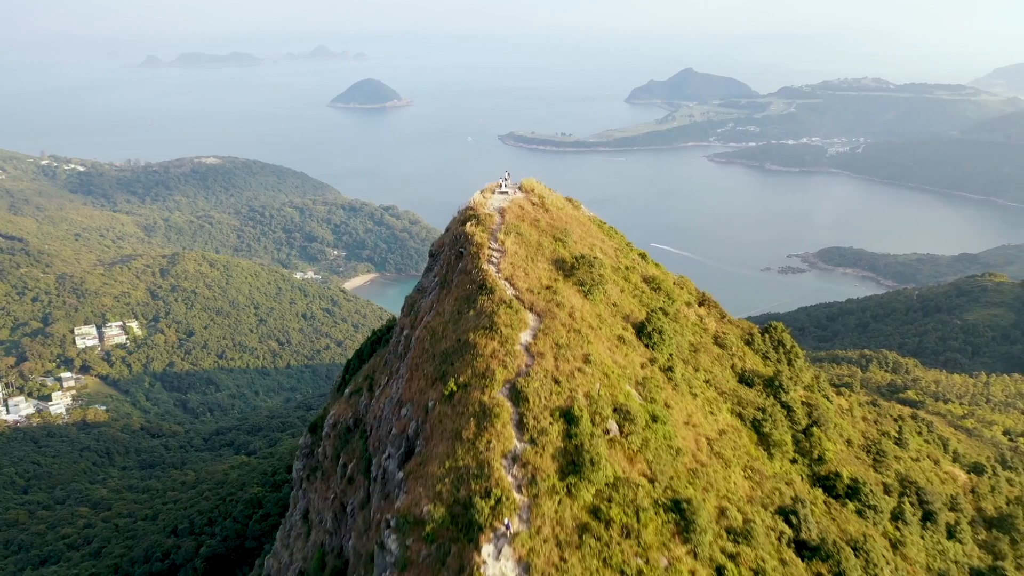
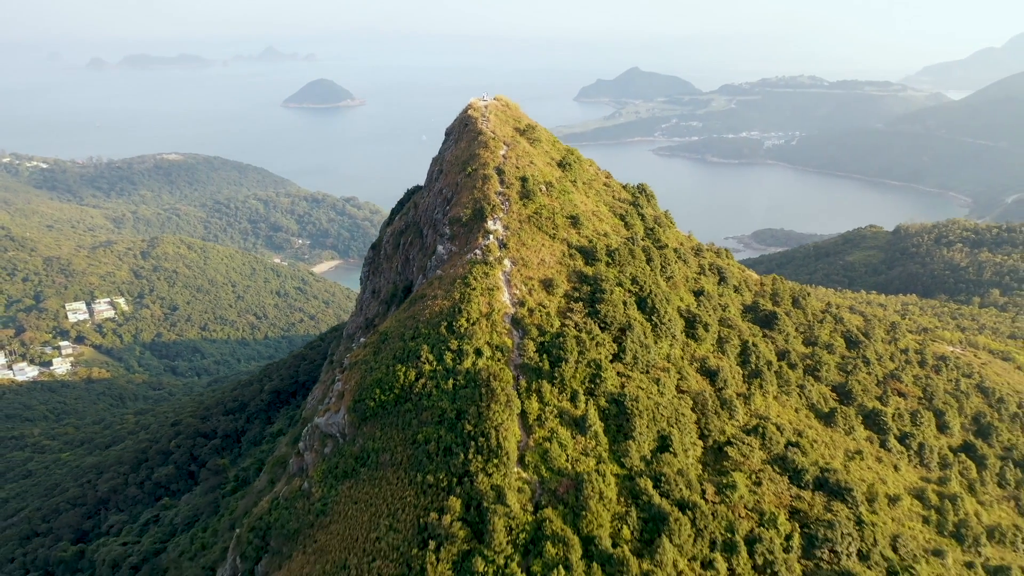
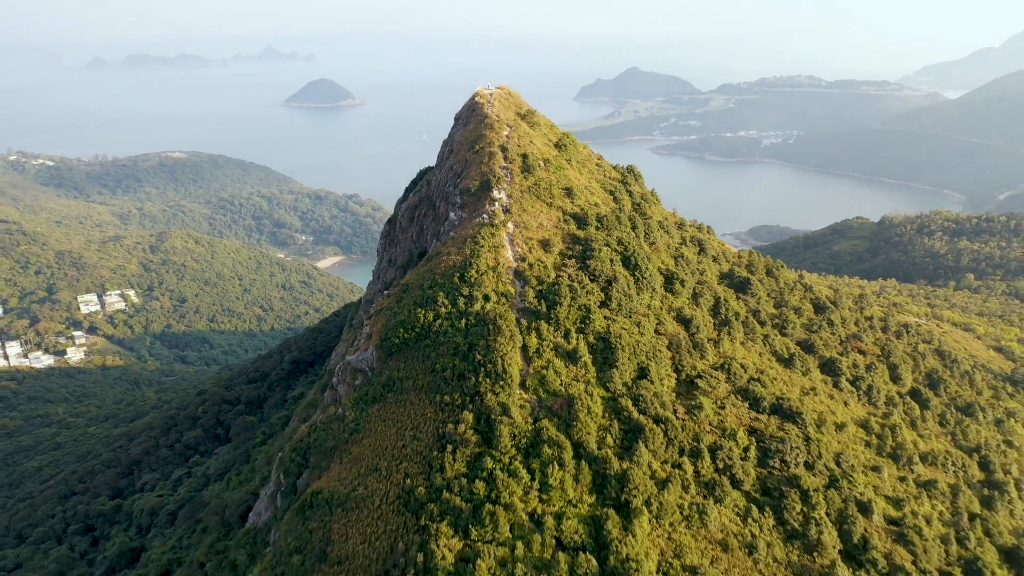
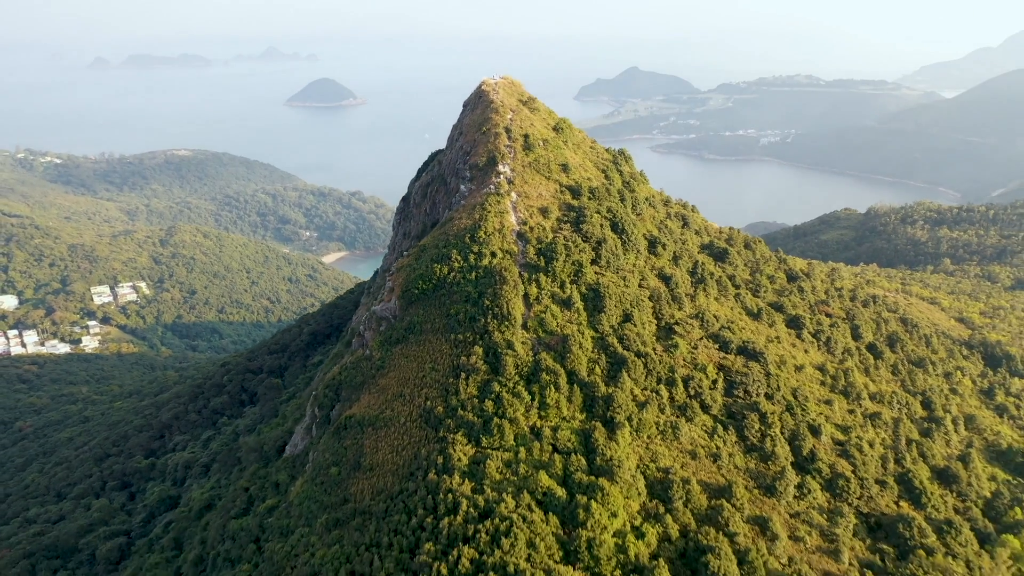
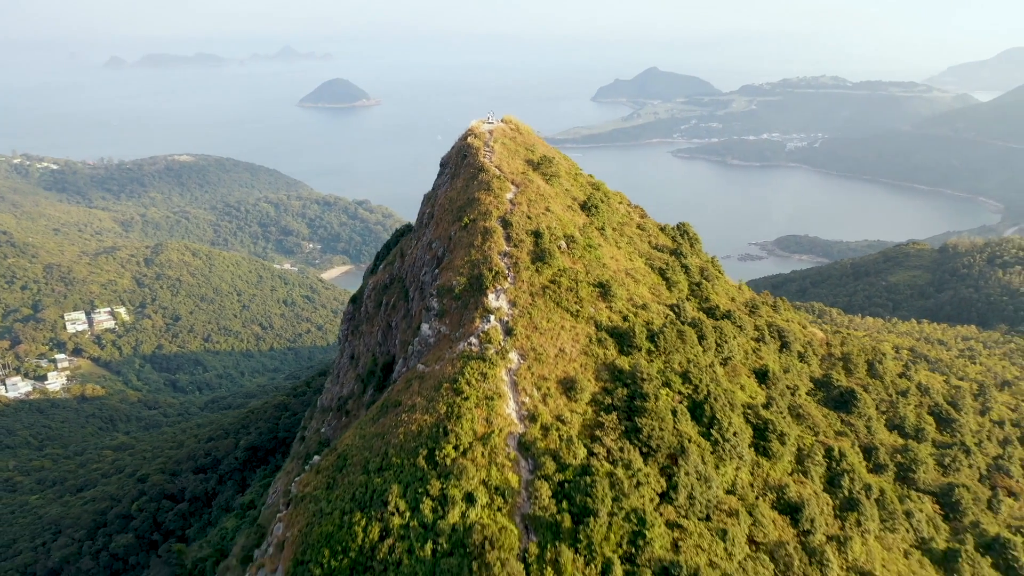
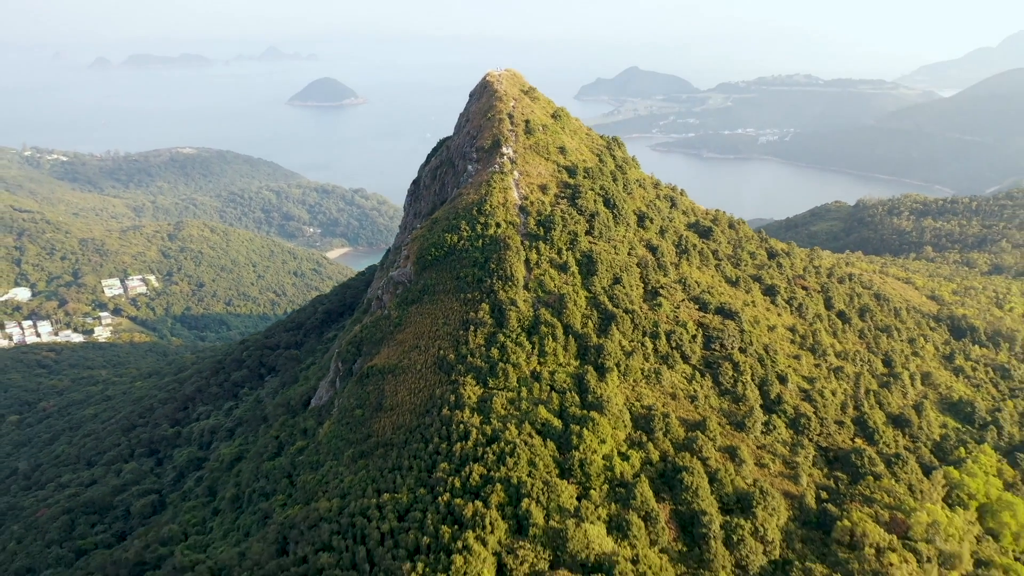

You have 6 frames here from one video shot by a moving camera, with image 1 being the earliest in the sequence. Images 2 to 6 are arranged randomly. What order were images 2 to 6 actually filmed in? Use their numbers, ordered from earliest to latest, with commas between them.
5, 2, 3, 4, 6
